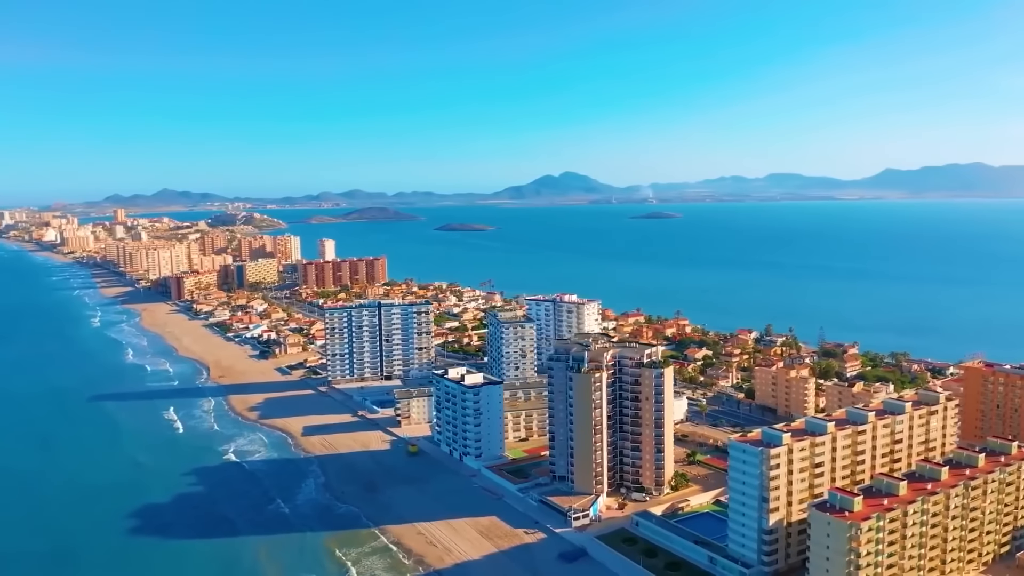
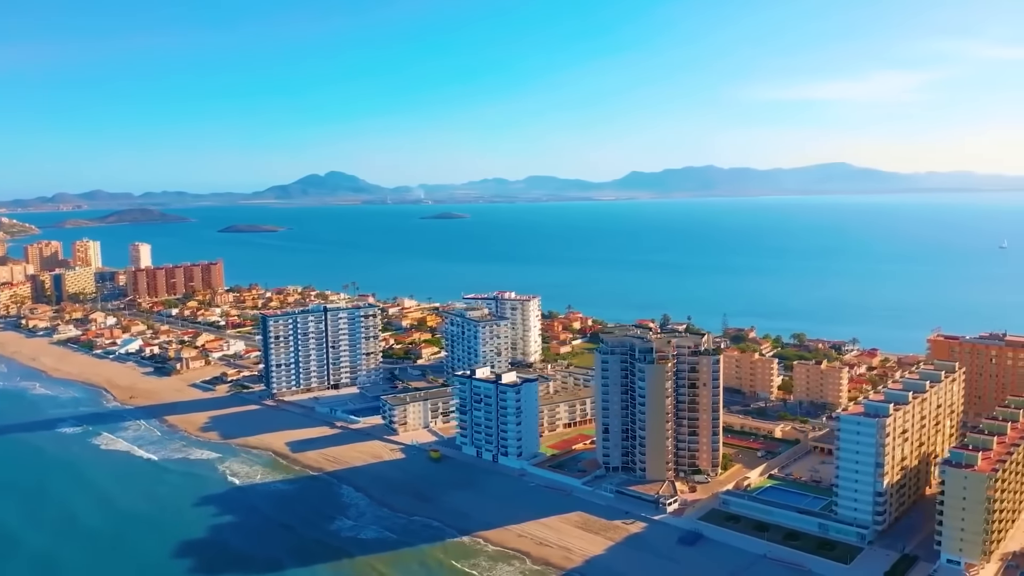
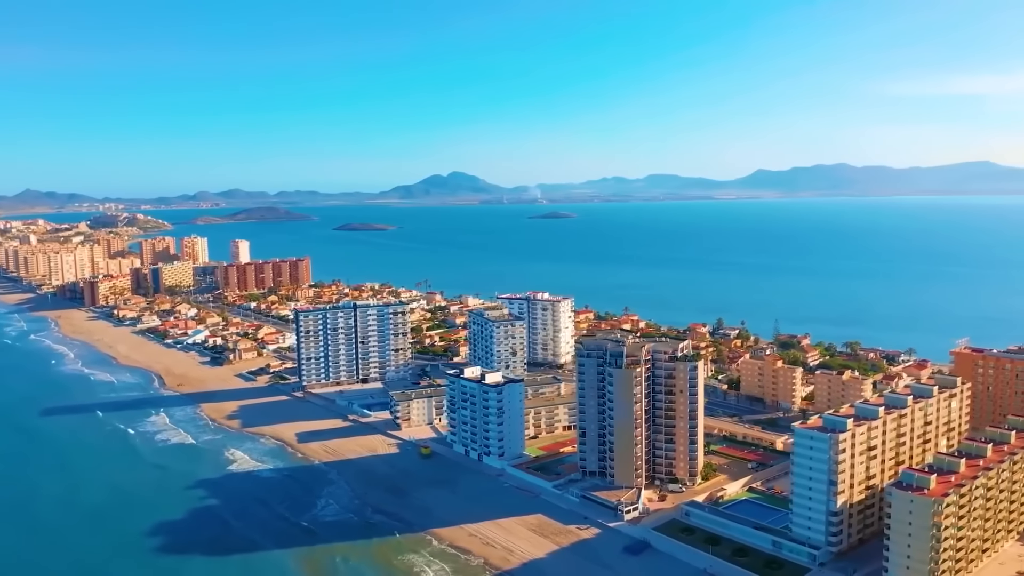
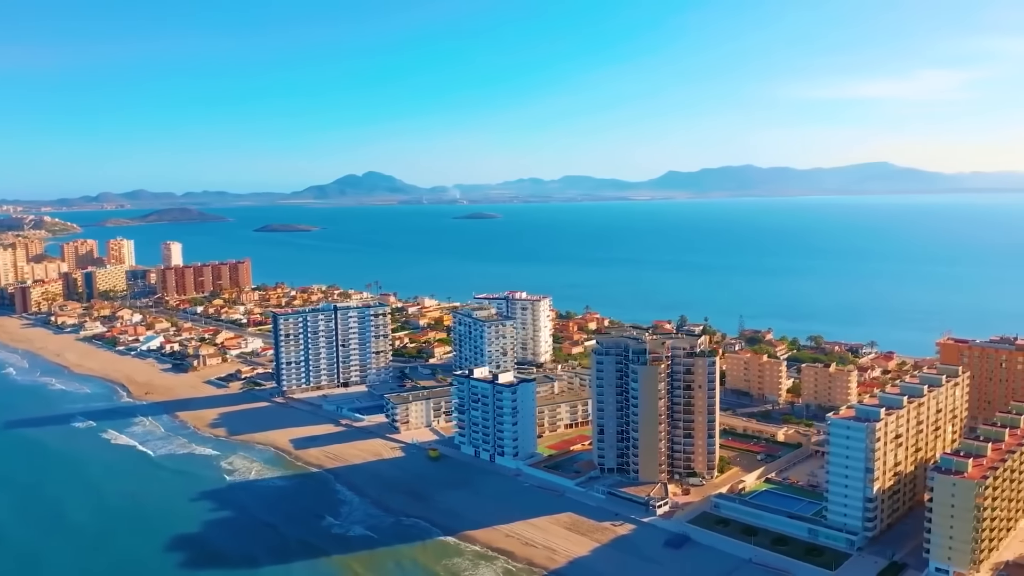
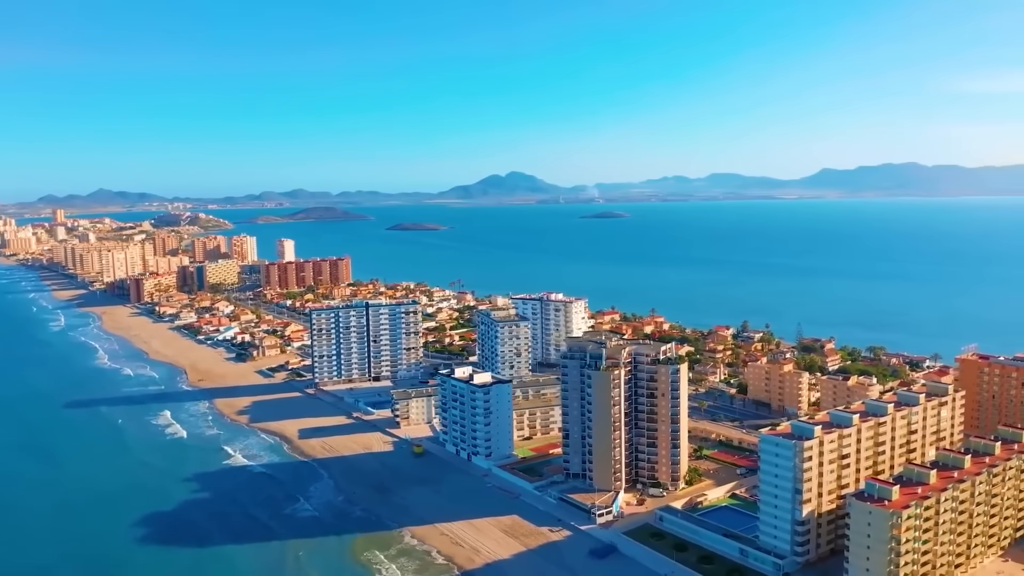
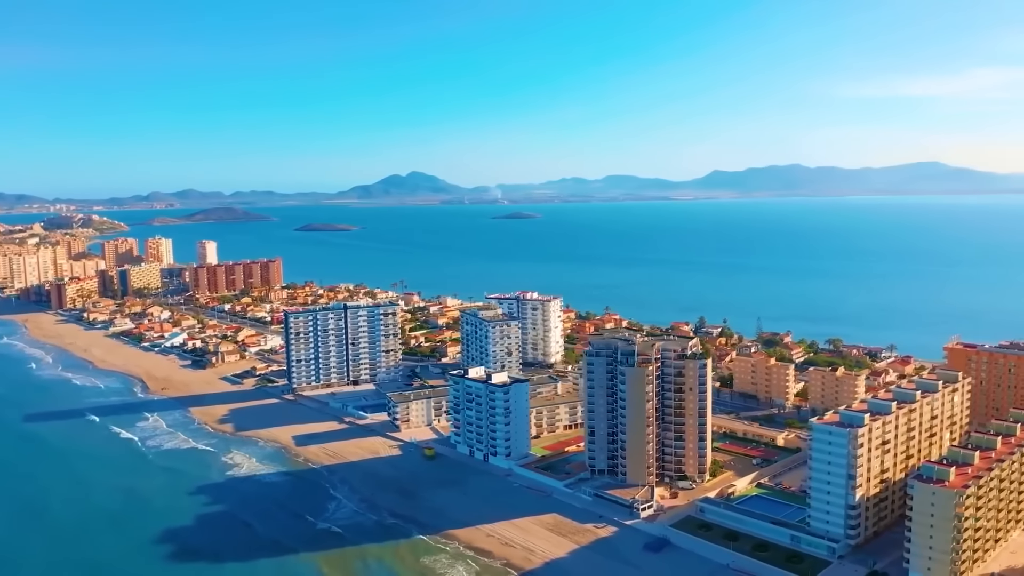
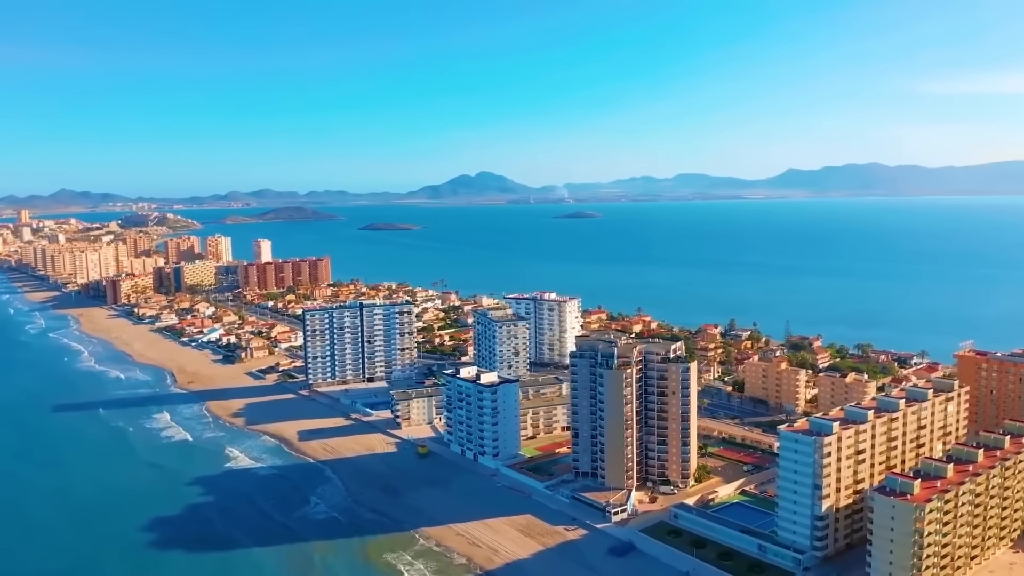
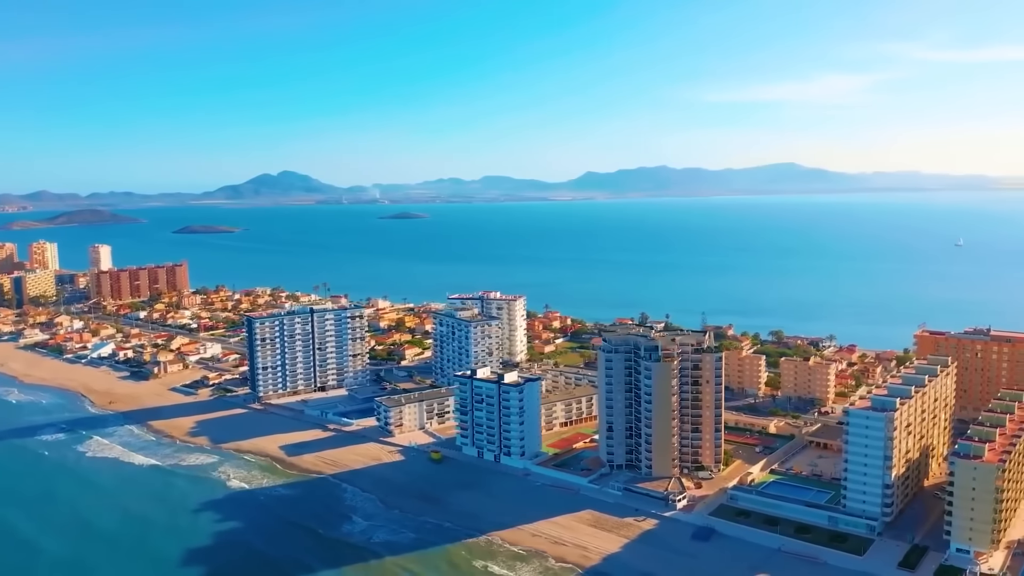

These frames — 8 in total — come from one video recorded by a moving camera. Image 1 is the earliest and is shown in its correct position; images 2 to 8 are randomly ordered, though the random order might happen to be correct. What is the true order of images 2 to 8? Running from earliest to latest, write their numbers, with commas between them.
5, 7, 3, 6, 4, 2, 8
